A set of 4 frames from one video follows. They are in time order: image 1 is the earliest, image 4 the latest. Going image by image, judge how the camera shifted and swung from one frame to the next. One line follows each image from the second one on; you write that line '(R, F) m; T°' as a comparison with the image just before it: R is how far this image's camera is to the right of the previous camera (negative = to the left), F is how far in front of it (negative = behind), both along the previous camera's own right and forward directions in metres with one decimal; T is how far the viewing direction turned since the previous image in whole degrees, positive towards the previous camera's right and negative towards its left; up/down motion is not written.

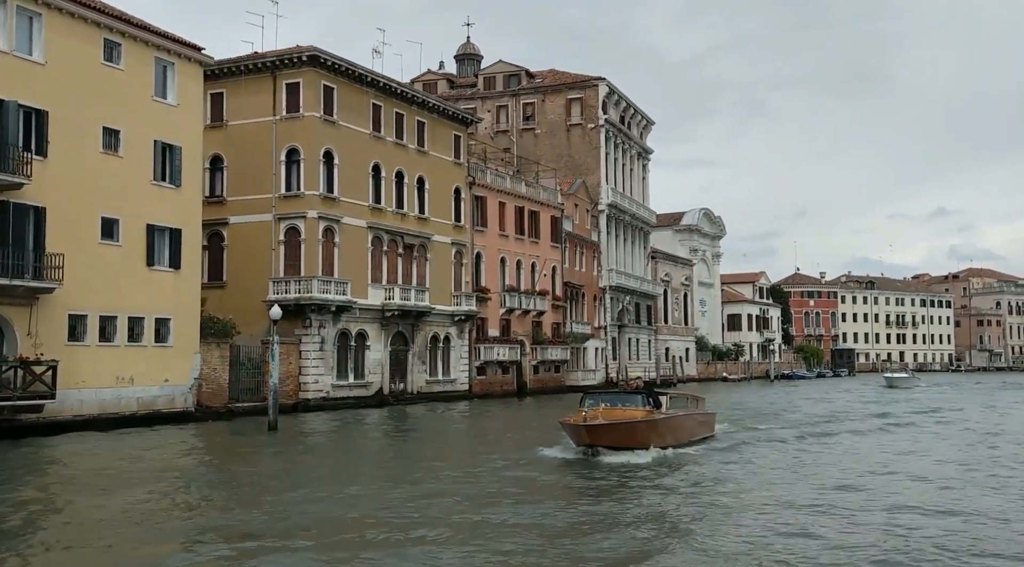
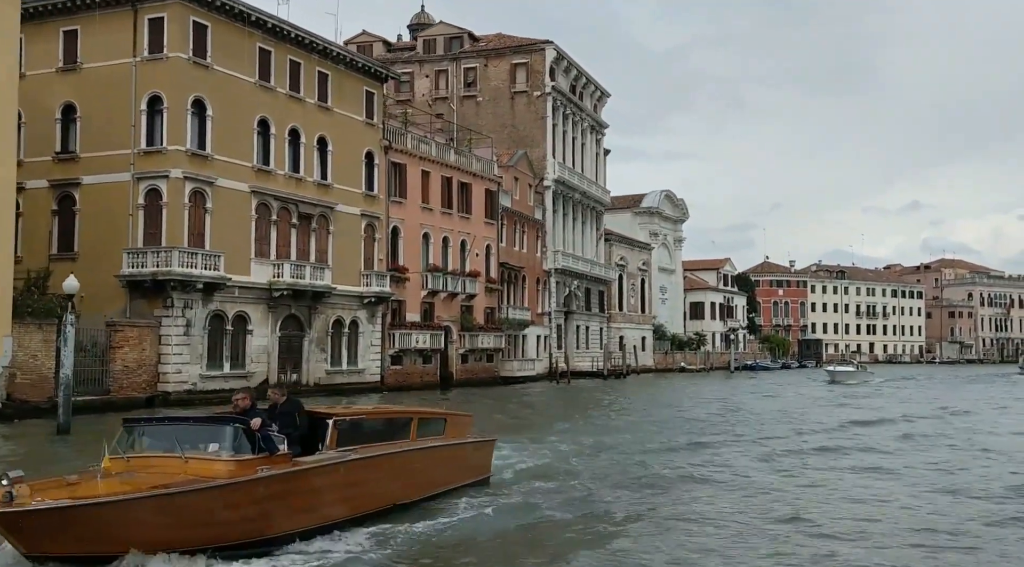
(+2.1, +5.1) m; +1°
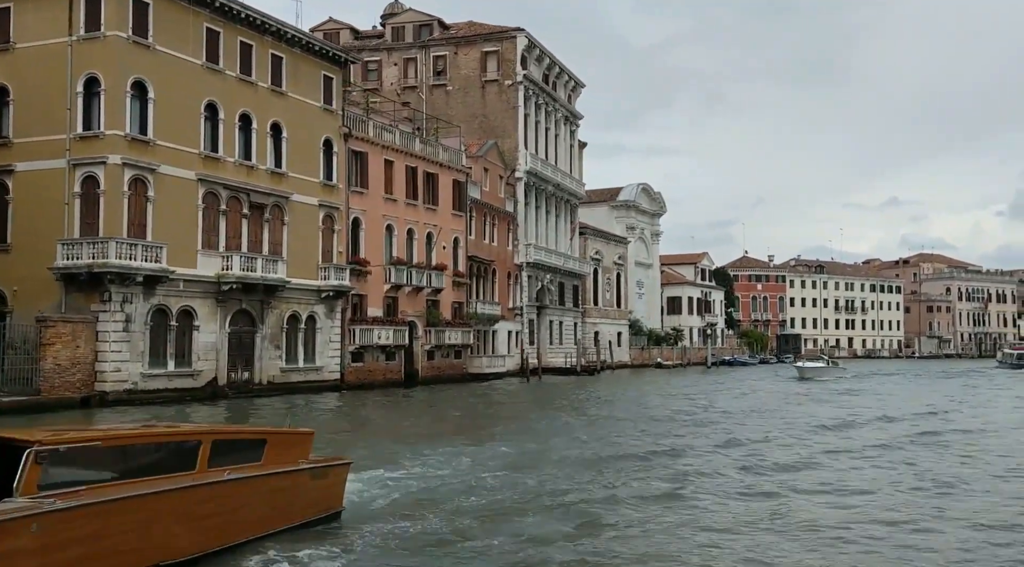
(+0.6, +1.5) m; +1°
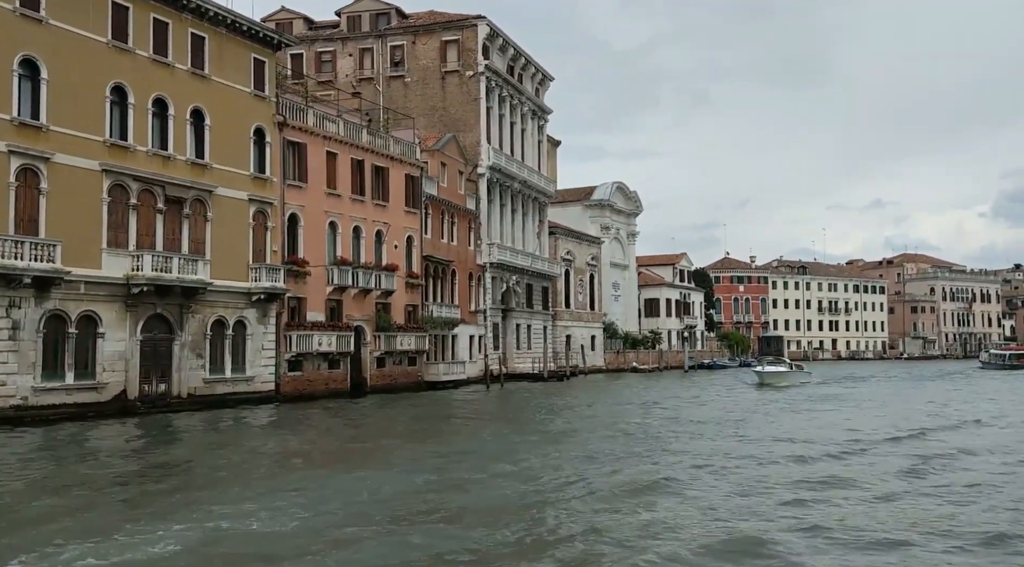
(+1.2, +2.9) m; +1°
